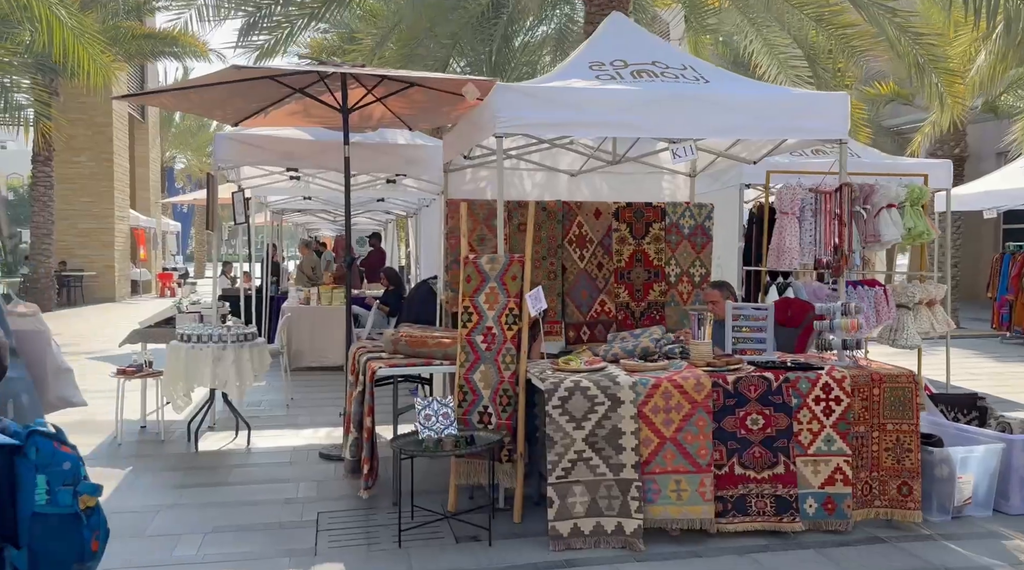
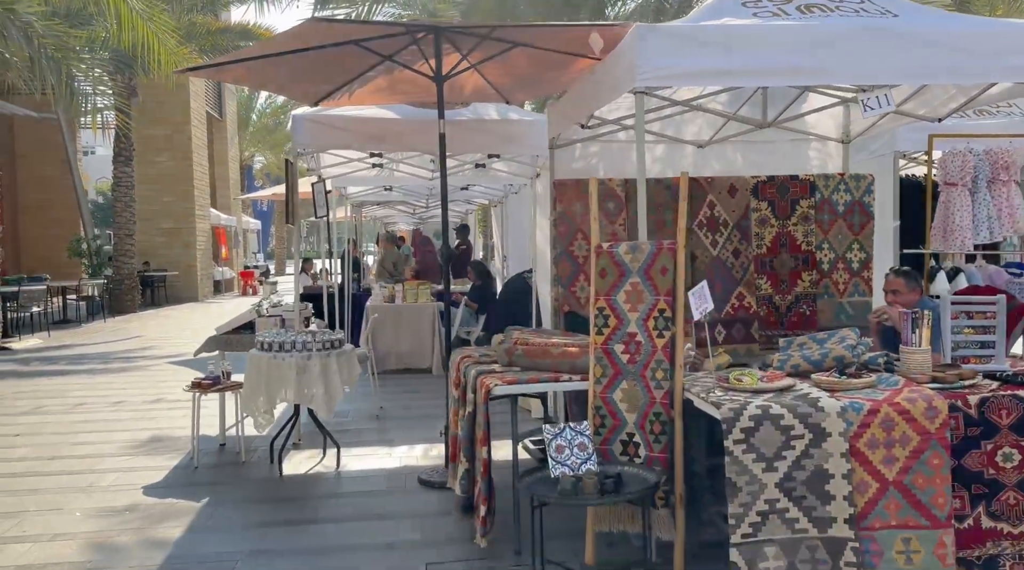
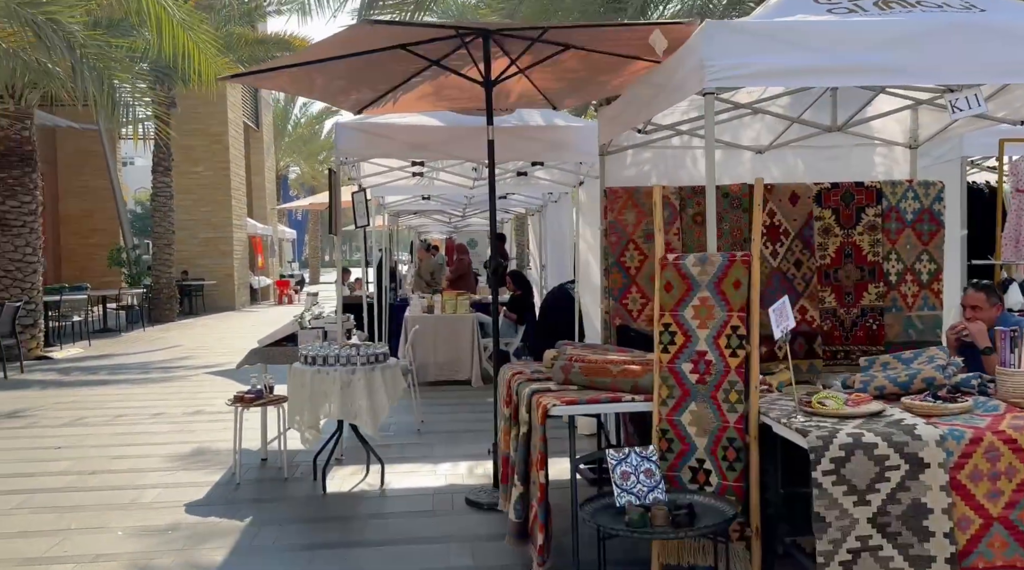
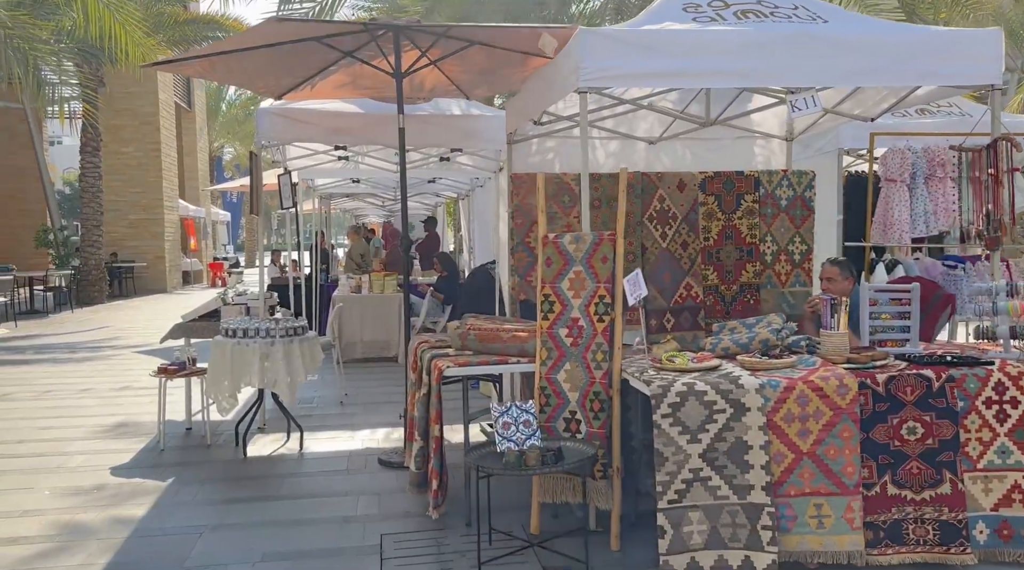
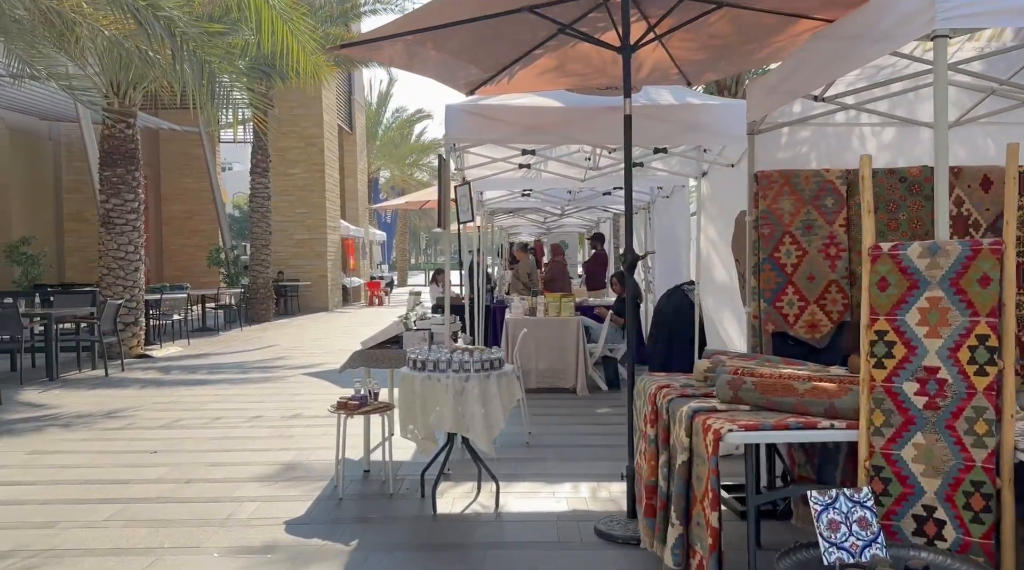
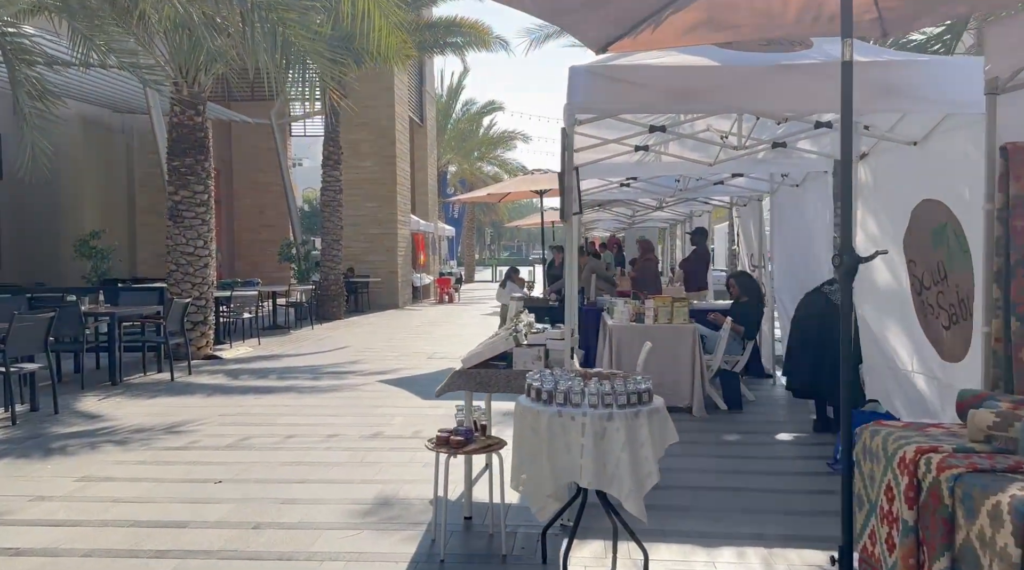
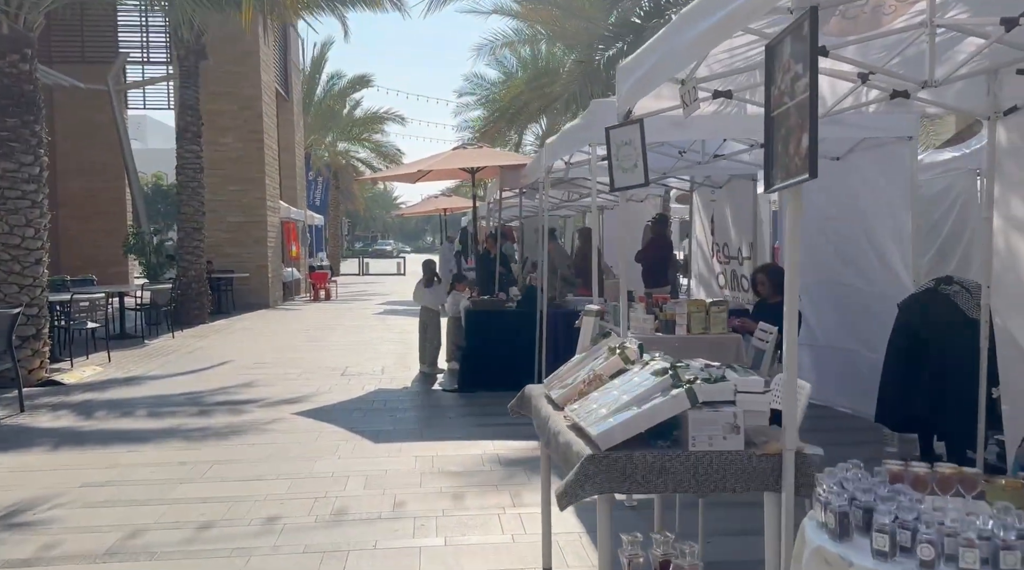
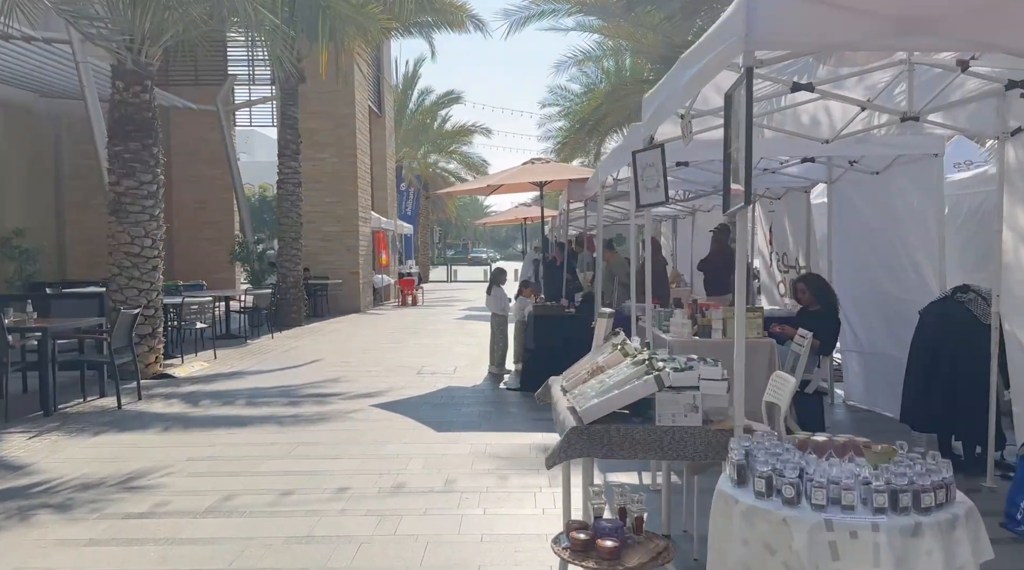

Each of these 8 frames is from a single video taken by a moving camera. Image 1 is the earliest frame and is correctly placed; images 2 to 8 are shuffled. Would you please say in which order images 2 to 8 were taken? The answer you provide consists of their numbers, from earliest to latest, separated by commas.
4, 2, 3, 5, 6, 8, 7
